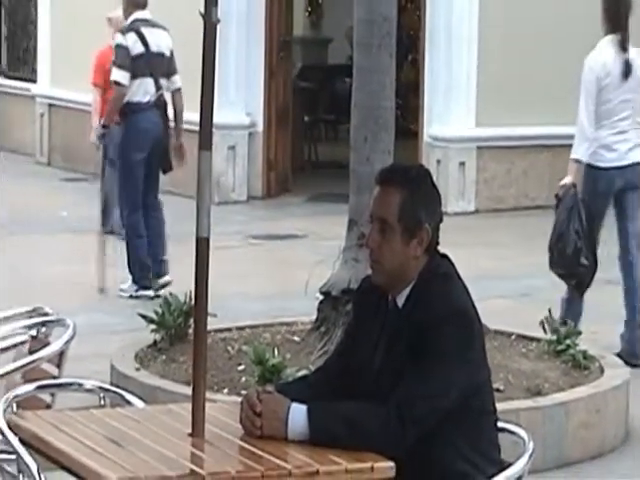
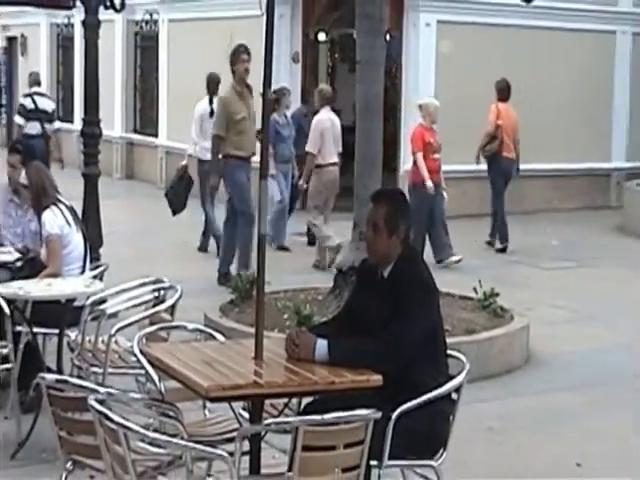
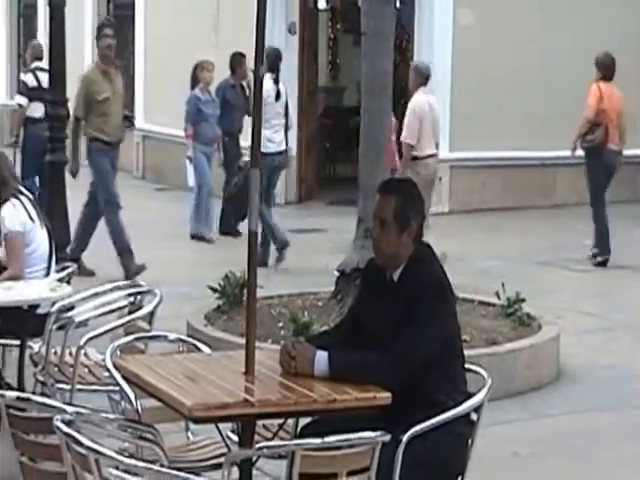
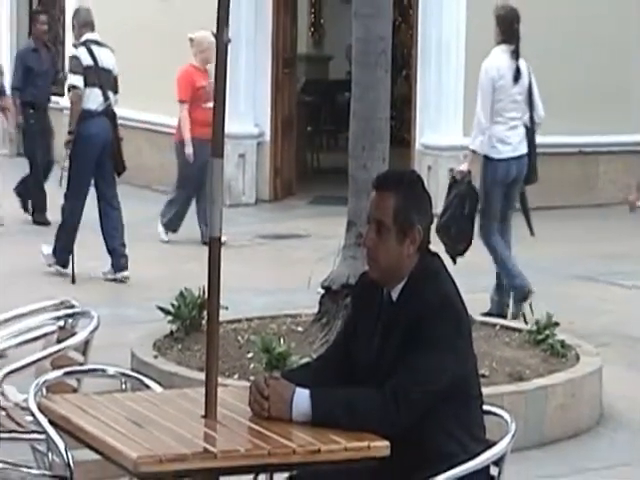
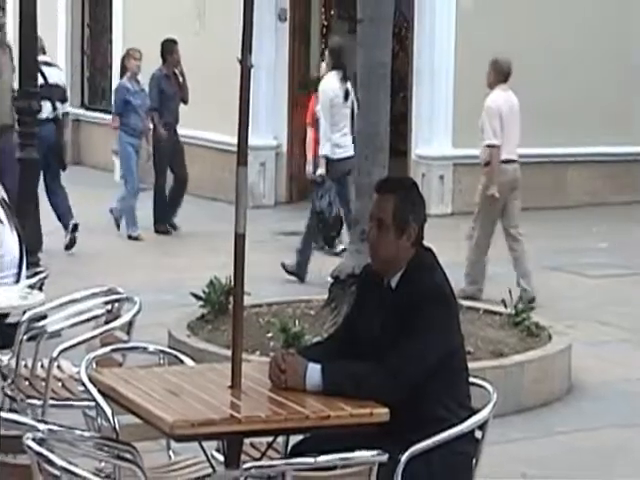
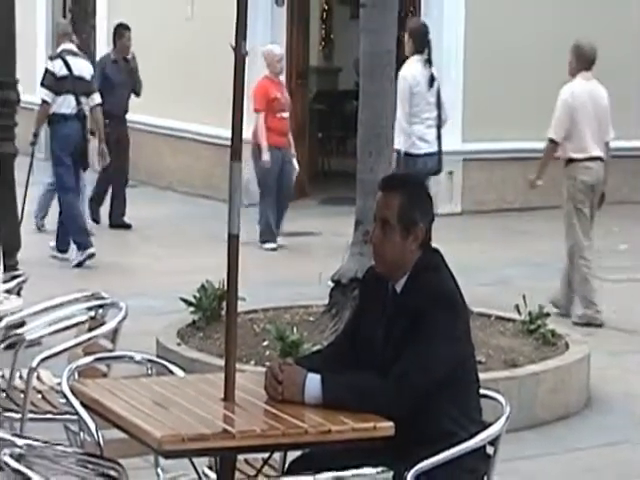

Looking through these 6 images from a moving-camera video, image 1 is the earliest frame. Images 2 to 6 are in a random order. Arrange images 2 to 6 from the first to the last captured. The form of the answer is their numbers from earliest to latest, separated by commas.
4, 6, 5, 3, 2
